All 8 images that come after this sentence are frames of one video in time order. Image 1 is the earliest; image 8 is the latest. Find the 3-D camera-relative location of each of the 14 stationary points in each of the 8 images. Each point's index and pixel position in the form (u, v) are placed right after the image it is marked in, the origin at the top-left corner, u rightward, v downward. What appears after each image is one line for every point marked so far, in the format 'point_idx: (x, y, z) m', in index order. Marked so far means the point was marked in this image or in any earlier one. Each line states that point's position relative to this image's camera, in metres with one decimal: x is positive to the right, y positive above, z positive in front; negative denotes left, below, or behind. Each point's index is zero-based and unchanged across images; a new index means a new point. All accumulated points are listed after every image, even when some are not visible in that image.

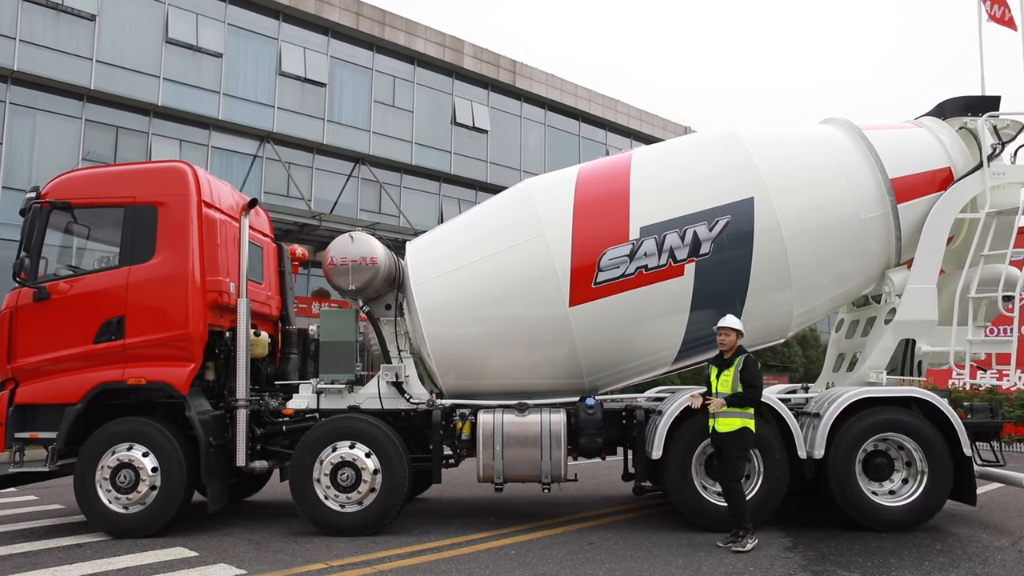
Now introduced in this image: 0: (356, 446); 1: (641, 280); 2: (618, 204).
0: (-1.3, -1.4, +6.4) m
1: (+1.2, +0.1, +6.7) m
2: (+1.0, +0.8, +6.8) m
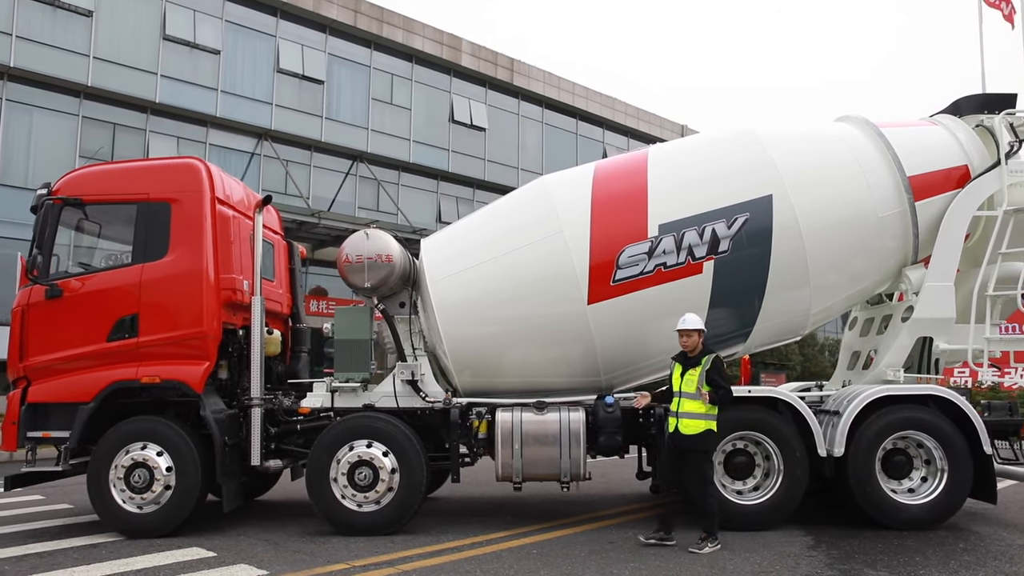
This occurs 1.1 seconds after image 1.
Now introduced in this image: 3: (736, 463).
0: (-1.2, -1.3, +6.4) m
1: (+1.3, +0.1, +6.6) m
2: (+1.1, +0.8, +6.7) m
3: (+1.9, -1.5, +6.3) m
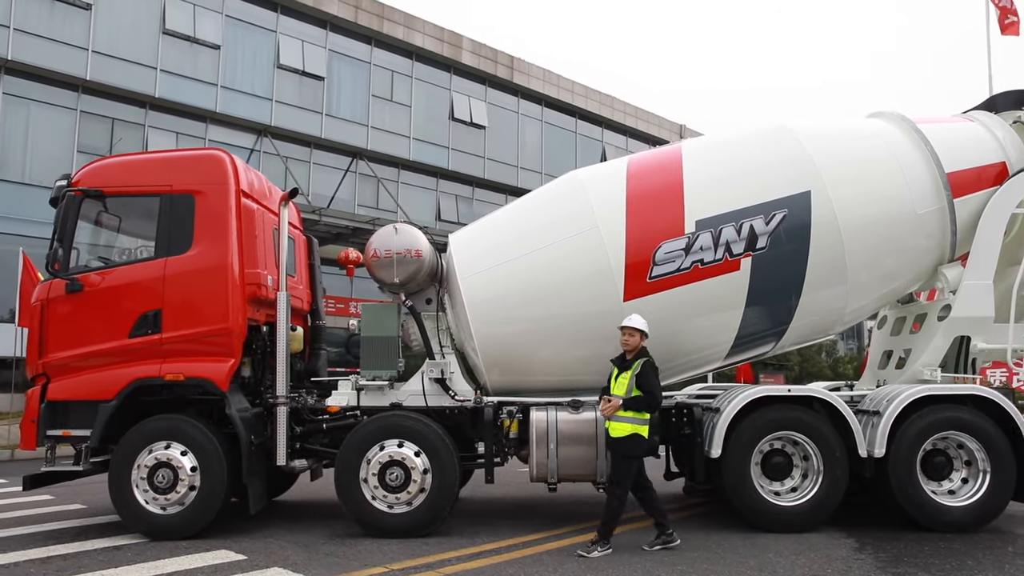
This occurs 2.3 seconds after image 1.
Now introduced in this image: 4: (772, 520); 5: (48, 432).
0: (-0.9, -1.3, +6.2) m
1: (+1.6, +0.1, +6.5) m
2: (+1.4, +0.8, +6.6) m
3: (+2.2, -1.5, +6.2) m
4: (+2.1, -1.9, +6.1) m
5: (-4.0, -1.2, +6.4) m
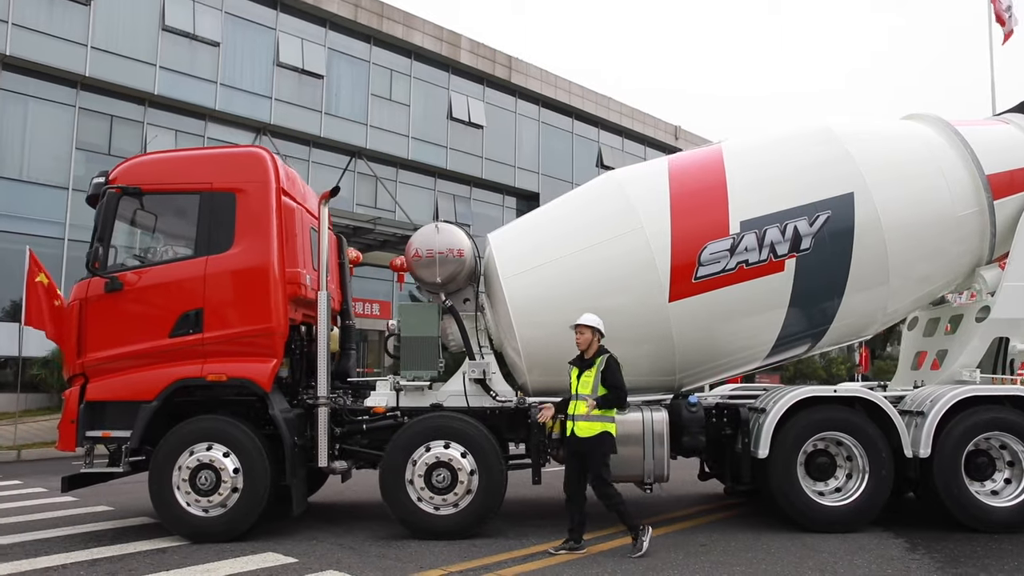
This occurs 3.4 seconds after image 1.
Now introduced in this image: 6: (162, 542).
0: (-0.5, -1.3, +6.2) m
1: (+2.0, +0.1, +6.5) m
2: (+1.8, +0.8, +6.6) m
3: (+2.5, -1.5, +6.2) m
4: (+2.5, -1.9, +6.1) m
5: (-3.6, -1.2, +6.3) m
6: (-2.9, -2.1, +6.1) m
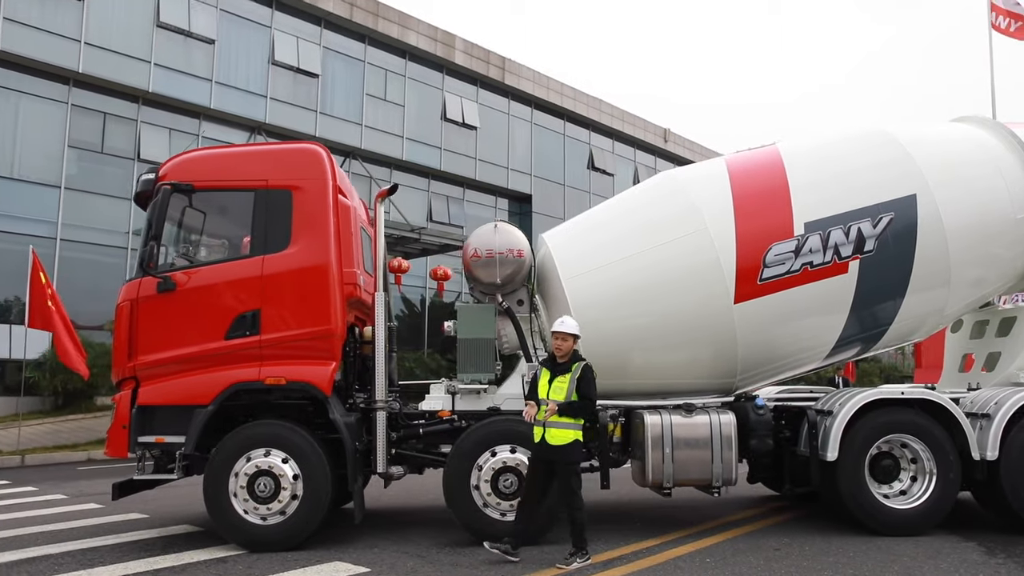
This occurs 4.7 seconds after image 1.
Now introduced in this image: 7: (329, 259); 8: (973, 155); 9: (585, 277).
0: (0.0, -1.3, +6.1) m
1: (+2.5, +0.1, +6.4) m
2: (+2.3, +0.8, +6.5) m
3: (+3.1, -1.5, +6.2) m
4: (+3.0, -1.9, +6.0) m
5: (-3.0, -1.2, +6.1) m
6: (-2.3, -2.1, +6.0) m
7: (-1.5, +0.2, +6.2) m
8: (+4.3, +1.2, +6.9) m
9: (+0.6, +0.1, +6.5) m
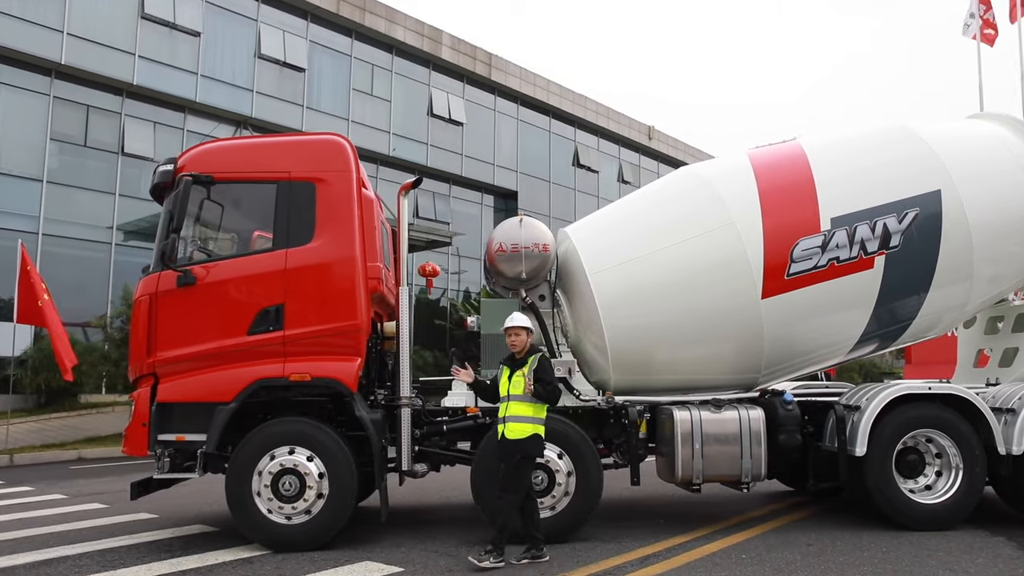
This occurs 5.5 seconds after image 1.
0: (+0.3, -1.3, +6.0) m
1: (+2.7, +0.1, +6.4) m
2: (+2.6, +0.8, +6.5) m
3: (+3.3, -1.4, +6.2) m
4: (+3.3, -1.9, +6.1) m
5: (-2.8, -1.2, +5.9) m
6: (-2.1, -2.0, +5.8) m
7: (-1.3, +0.3, +6.1) m
8: (+4.5, +1.2, +7.0) m
9: (+0.9, +0.1, +6.5) m
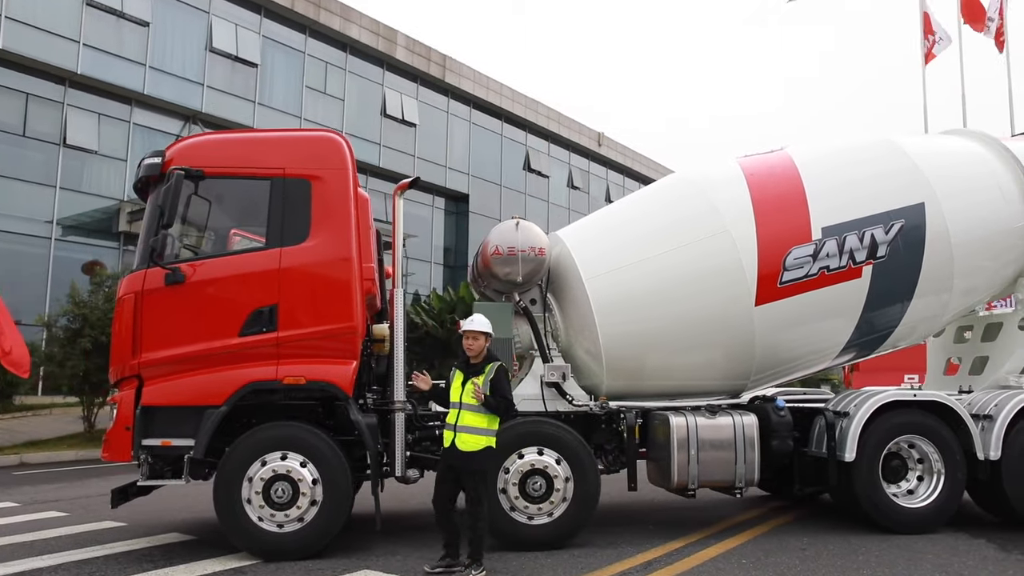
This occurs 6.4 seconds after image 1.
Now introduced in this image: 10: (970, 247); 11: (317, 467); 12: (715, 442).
0: (+0.3, -1.3, +5.9) m
1: (+2.7, +0.1, +6.6) m
2: (+2.5, +0.8, +6.7) m
3: (+3.3, -1.5, +6.4) m
4: (+3.2, -2.0, +6.2) m
5: (-2.8, -1.2, +5.6) m
6: (-2.1, -2.0, +5.6) m
7: (-1.3, +0.3, +5.9) m
8: (+4.4, +1.1, +7.2) m
9: (+0.8, +0.1, +6.5) m
10: (+4.3, +0.4, +7.0) m
11: (-1.5, -1.4, +5.7) m
12: (+1.7, -1.3, +6.2) m
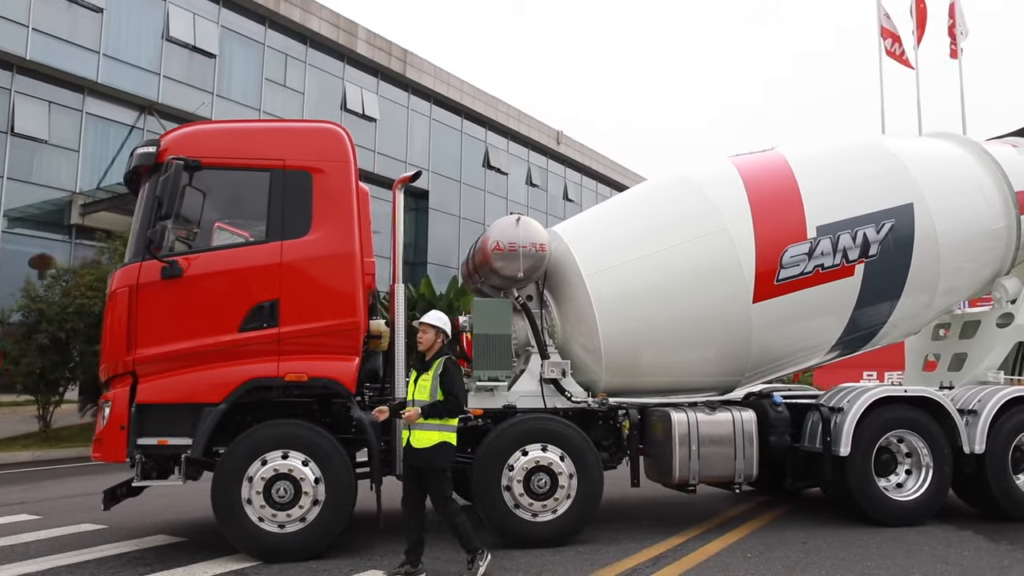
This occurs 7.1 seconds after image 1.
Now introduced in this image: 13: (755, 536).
0: (+0.3, -1.3, +5.9) m
1: (+2.7, +0.1, +6.7) m
2: (+2.5, +0.8, +6.8) m
3: (+3.3, -1.5, +6.5) m
4: (+3.3, -1.9, +6.4) m
5: (-2.7, -1.1, +5.4) m
6: (-2.0, -2.0, +5.4) m
7: (-1.2, +0.3, +5.8) m
8: (+4.4, +1.2, +7.5) m
9: (+0.8, +0.1, +6.5) m
10: (+4.2, +0.4, +7.2) m
11: (-1.4, -1.3, +5.6) m
12: (+1.7, -1.2, +6.2) m
13: (+2.0, -2.0, +6.1) m
